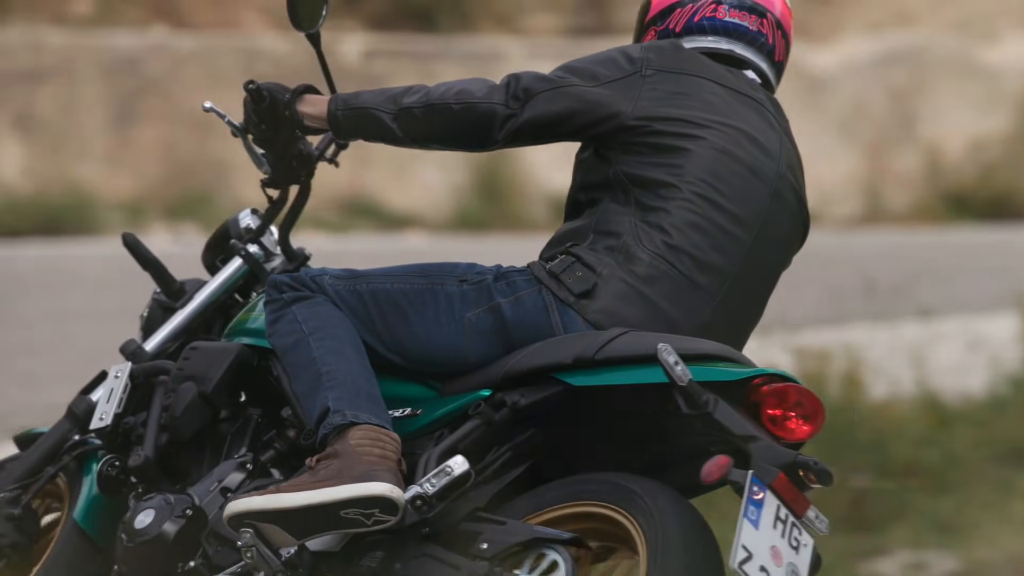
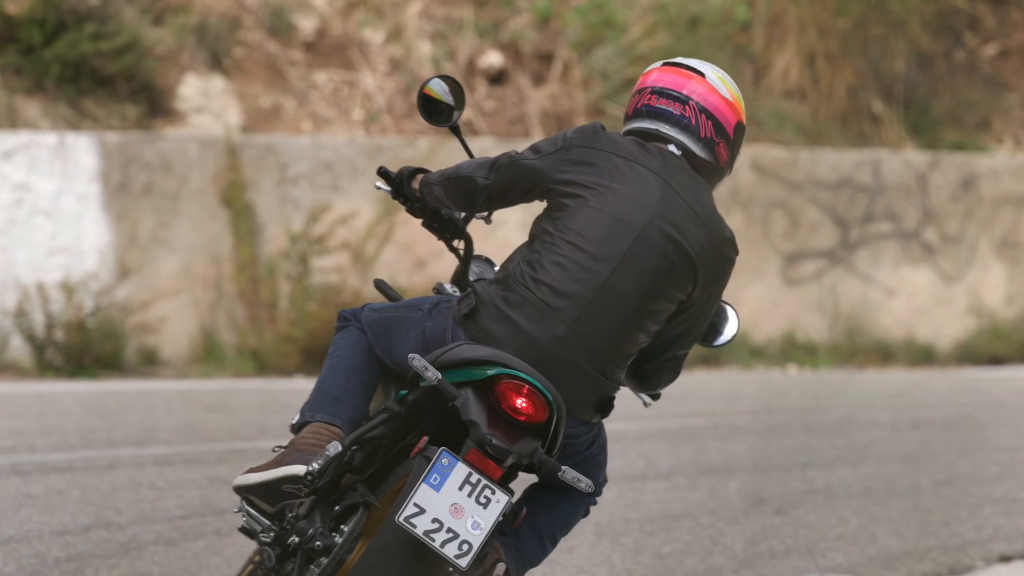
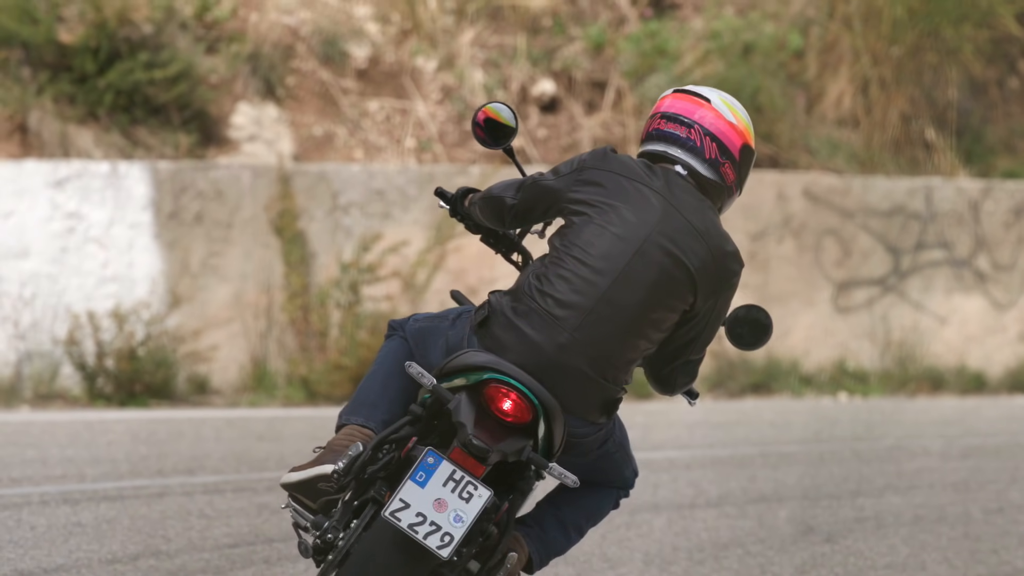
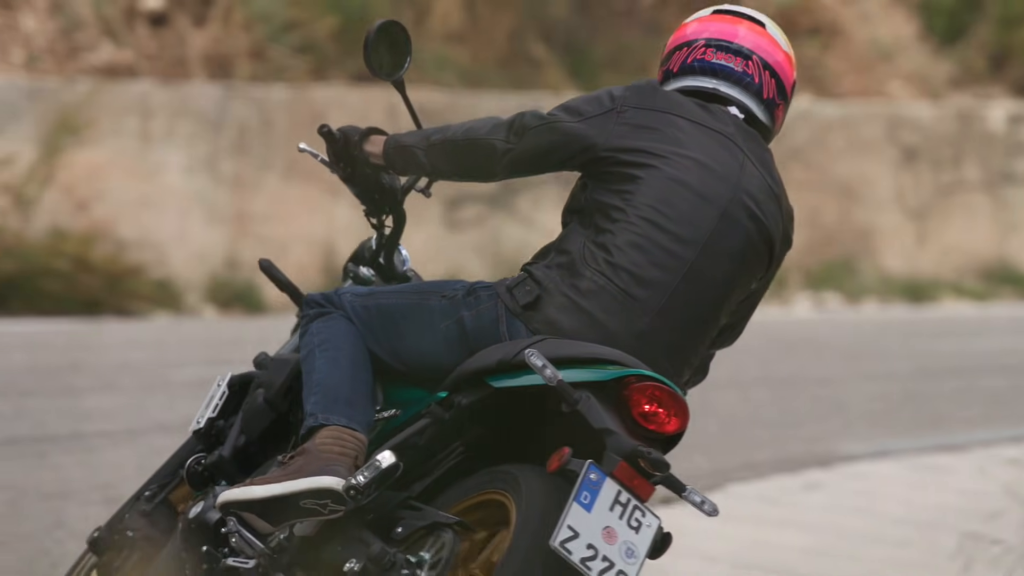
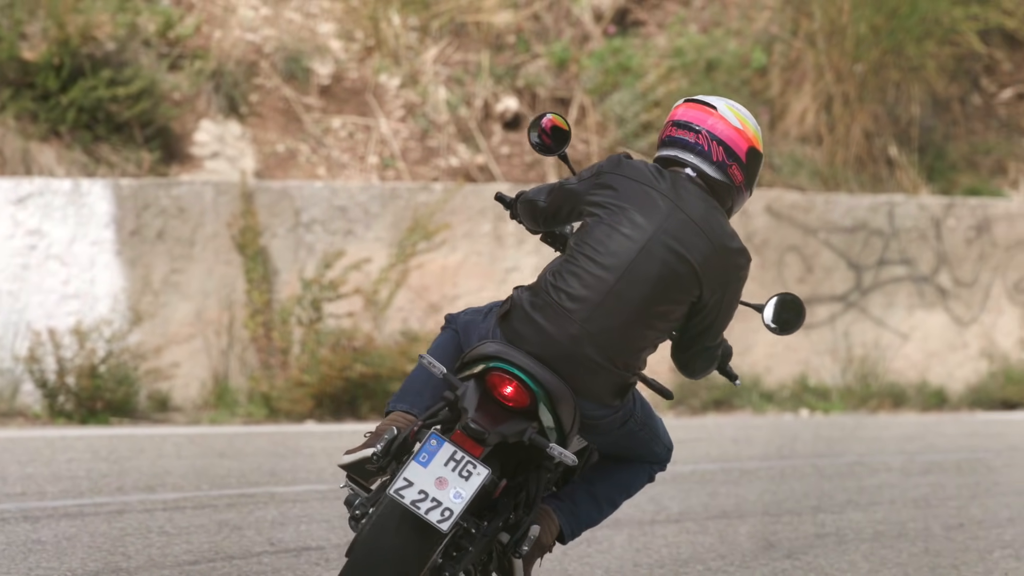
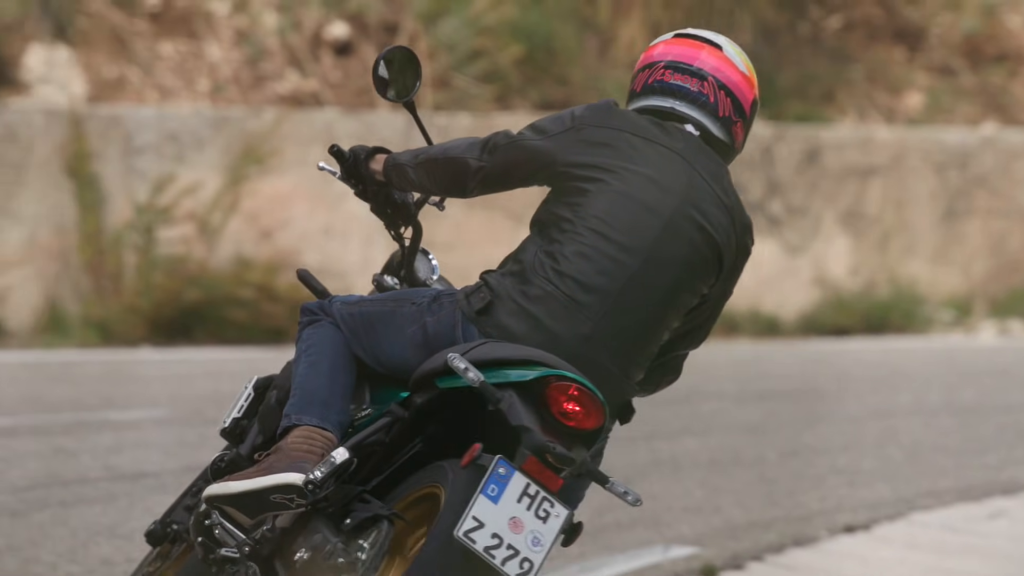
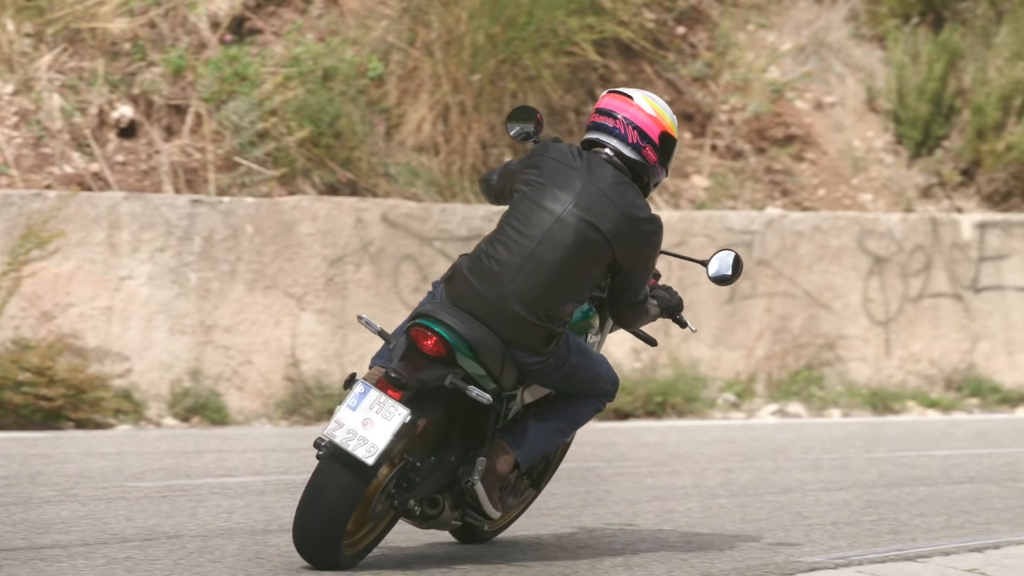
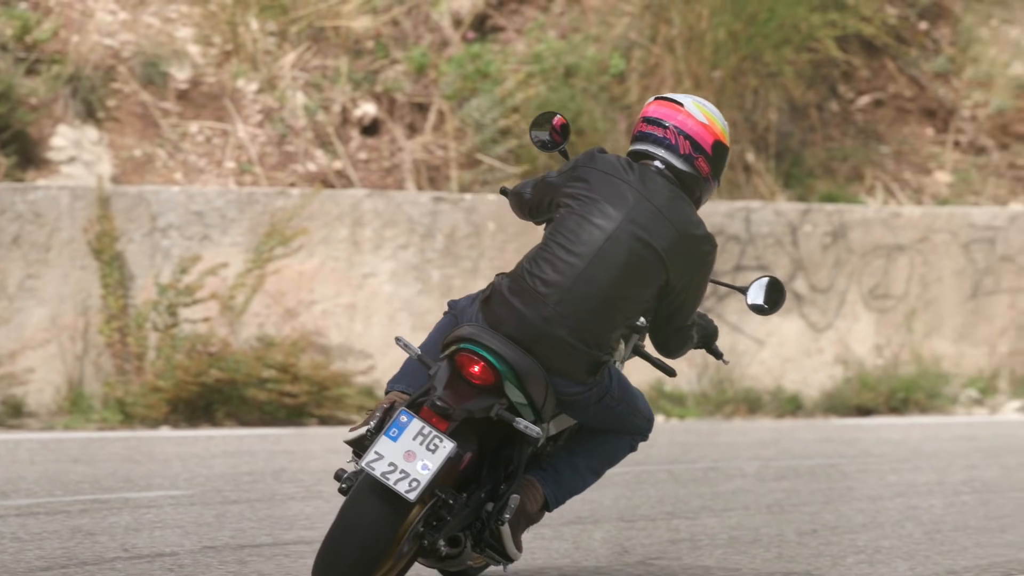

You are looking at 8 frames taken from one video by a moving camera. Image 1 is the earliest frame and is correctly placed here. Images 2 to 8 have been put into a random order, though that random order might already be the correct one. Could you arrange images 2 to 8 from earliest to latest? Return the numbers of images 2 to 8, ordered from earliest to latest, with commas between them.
4, 6, 2, 3, 5, 8, 7
